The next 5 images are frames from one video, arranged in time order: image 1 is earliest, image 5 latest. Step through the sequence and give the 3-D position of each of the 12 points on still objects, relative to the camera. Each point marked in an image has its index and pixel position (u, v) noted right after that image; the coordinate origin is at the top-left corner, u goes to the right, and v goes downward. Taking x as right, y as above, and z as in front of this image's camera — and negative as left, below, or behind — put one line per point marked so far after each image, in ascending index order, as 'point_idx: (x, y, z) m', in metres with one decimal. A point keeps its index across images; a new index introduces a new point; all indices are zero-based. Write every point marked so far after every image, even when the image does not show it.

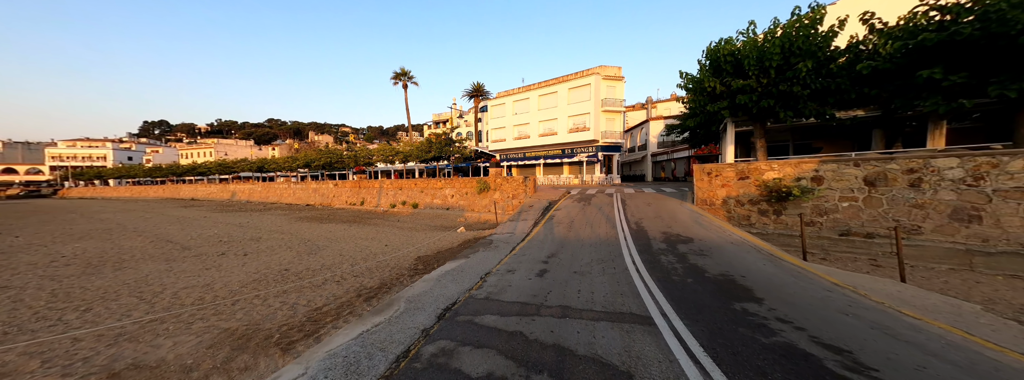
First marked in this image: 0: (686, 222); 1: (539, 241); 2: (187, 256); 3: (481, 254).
0: (+7.2, -1.4, +11.1) m
1: (+1.1, -2.0, +10.9) m
2: (-12.0, -2.4, +9.9) m
3: (-1.1, -2.3, +9.8) m
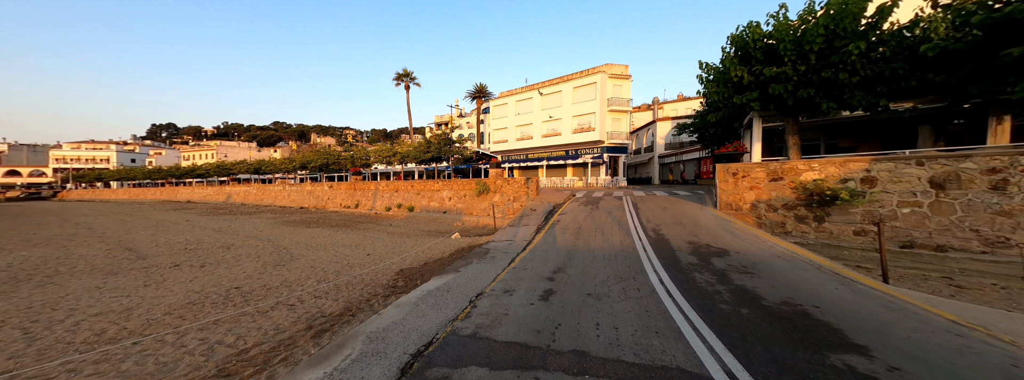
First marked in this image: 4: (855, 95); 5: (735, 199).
0: (+7.2, -1.4, +9.6) m
1: (+1.1, -2.1, +9.4) m
2: (-12.0, -2.5, +8.6) m
3: (-1.1, -2.4, +8.4) m
4: (+11.7, +3.2, +9.3) m
5: (+9.9, -0.4, +11.9) m
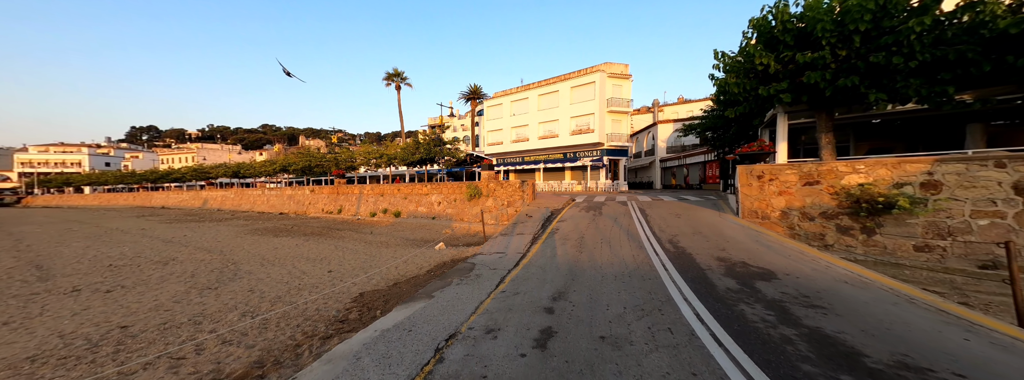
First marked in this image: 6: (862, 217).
0: (+6.9, -1.6, +8.0) m
1: (+0.8, -2.2, +7.7) m
2: (-12.3, -2.6, +6.8) m
3: (-1.4, -2.5, +6.7) m
4: (+11.4, +3.1, +7.8) m
5: (+9.6, -0.6, +10.4) m
6: (+10.5, -0.8, +8.1) m
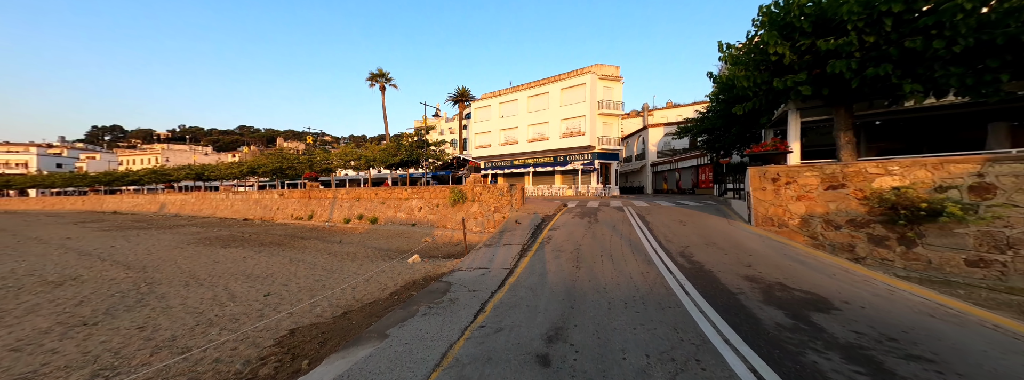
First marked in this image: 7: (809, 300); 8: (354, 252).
0: (+6.5, -1.7, +6.7) m
1: (+0.4, -2.3, +6.2) m
2: (-12.6, -2.6, +4.7) m
3: (-1.8, -2.5, +5.1) m
4: (+11.0, +3.0, +6.8) m
5: (+9.1, -0.8, +9.3) m
6: (+10.1, -0.9, +7.1) m
7: (+5.1, -1.9, +4.7) m
8: (-7.6, -3.0, +13.0) m
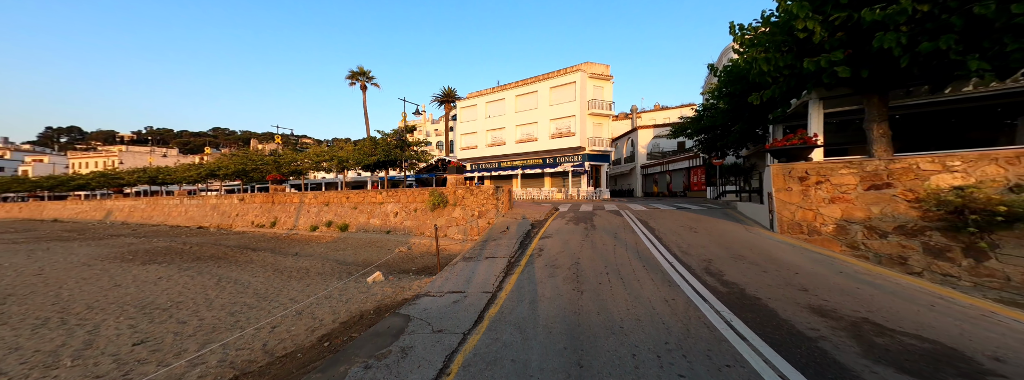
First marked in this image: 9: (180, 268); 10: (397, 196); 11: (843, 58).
0: (+6.1, -1.7, +5.3) m
1: (0.0, -2.3, +4.5) m
2: (-12.9, -2.6, +2.5) m
3: (-2.1, -2.5, +3.3) m
4: (+10.7, +3.0, +5.6) m
5: (+8.6, -0.8, +7.9) m
6: (+9.8, -0.9, +5.8) m
7: (+4.9, -1.9, +3.1) m
8: (-8.2, -3.1, +10.9) m
9: (-12.5, -3.0, +10.3) m
10: (-7.4, -0.4, +17.5) m
11: (+8.6, +3.4, +7.0) m
